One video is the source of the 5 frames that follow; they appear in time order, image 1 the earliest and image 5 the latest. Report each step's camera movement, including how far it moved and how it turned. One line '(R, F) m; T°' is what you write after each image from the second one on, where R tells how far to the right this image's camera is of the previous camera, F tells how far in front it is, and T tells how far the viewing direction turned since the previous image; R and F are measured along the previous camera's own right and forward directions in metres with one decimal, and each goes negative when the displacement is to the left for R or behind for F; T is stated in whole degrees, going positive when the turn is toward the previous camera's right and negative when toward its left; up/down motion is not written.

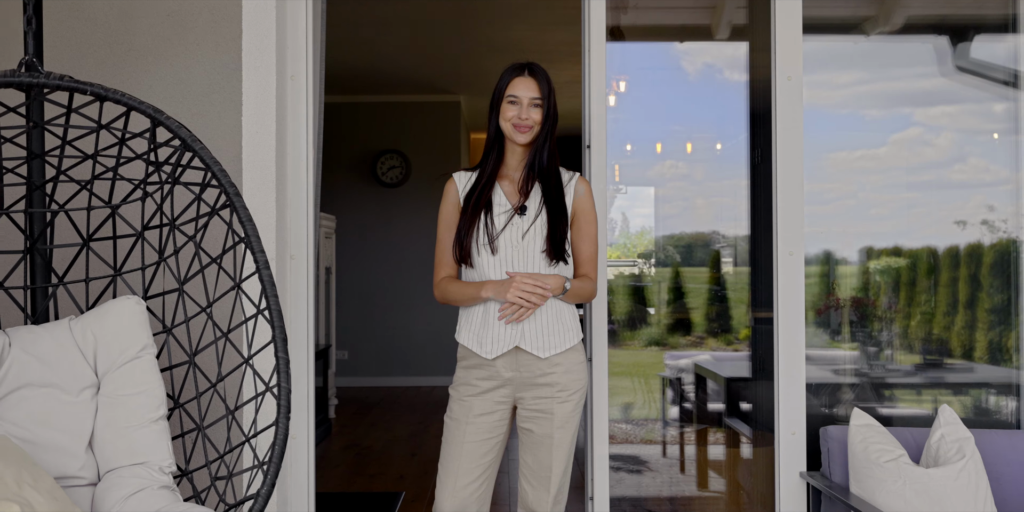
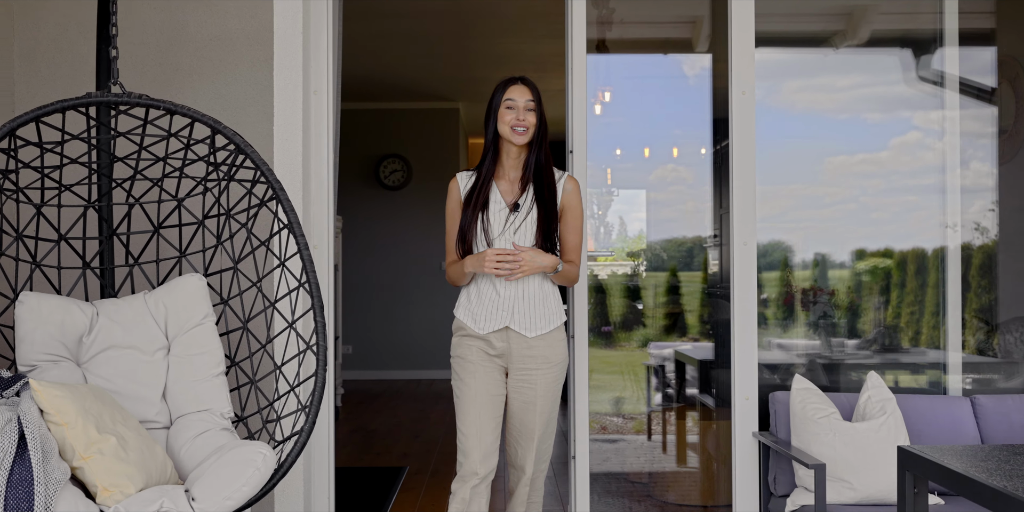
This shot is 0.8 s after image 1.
(0.0, -0.3) m; 0°
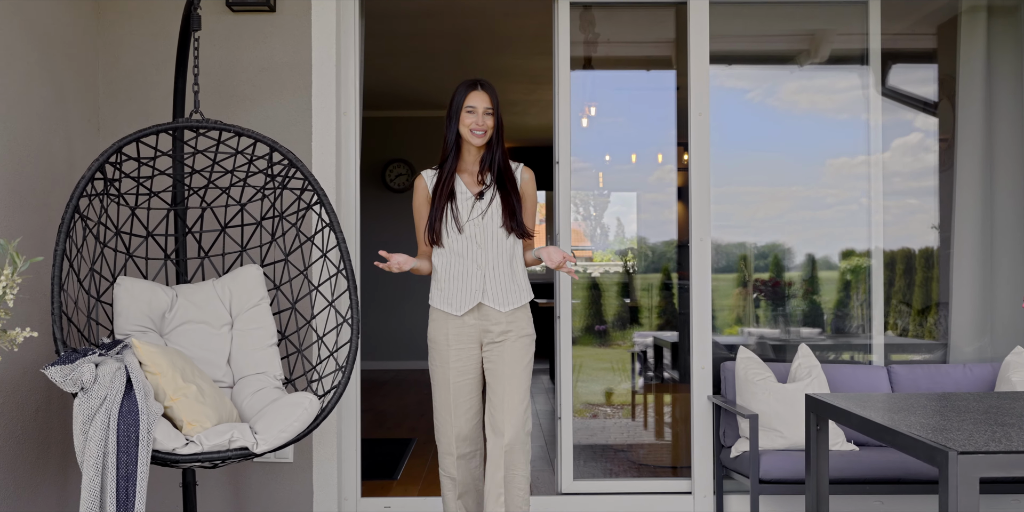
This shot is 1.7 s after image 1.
(0.0, -0.5) m; 0°
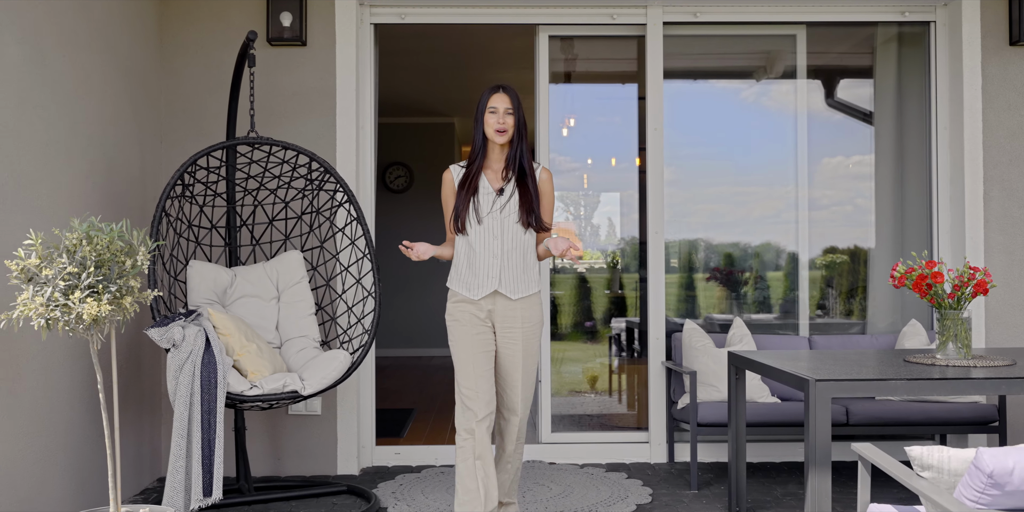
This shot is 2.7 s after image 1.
(0.0, -0.6) m; 0°
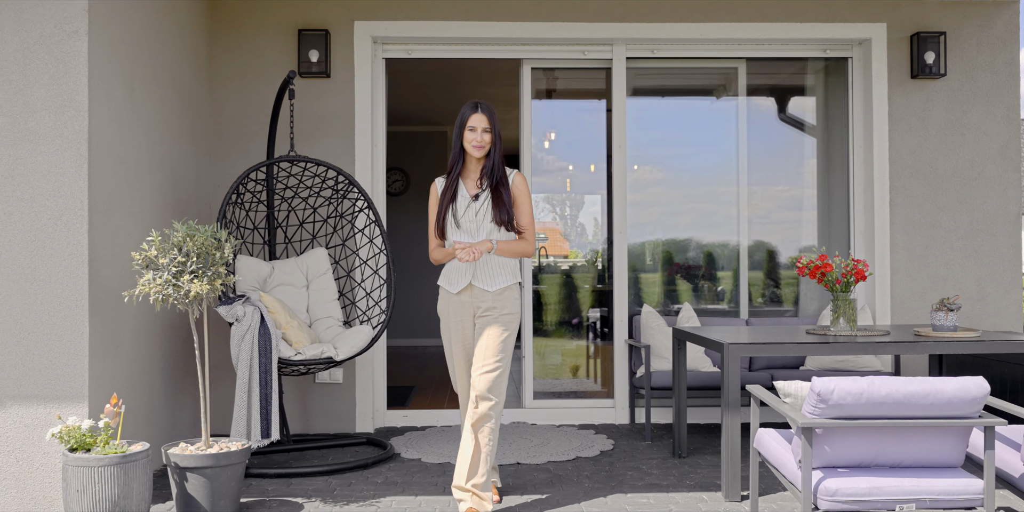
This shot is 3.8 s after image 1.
(0.0, -0.7) m; +1°
